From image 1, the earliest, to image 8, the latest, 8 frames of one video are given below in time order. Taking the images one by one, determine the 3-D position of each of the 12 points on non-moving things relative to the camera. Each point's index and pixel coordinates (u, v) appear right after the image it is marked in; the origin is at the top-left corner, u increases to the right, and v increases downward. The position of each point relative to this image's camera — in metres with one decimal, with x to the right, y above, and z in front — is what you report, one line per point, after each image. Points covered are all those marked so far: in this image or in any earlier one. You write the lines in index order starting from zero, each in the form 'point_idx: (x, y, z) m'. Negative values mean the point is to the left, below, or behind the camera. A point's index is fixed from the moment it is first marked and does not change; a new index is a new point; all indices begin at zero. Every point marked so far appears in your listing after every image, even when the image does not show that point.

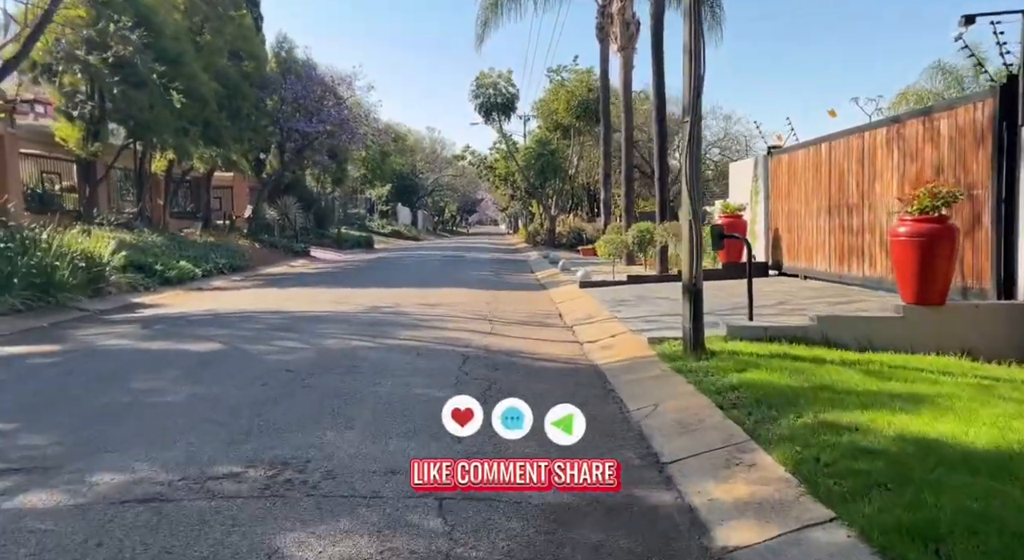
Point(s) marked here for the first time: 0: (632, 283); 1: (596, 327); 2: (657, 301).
0: (+2.4, -0.1, +18.3) m
1: (+1.2, -0.7, +12.6) m
2: (+2.3, -0.4, +14.8) m
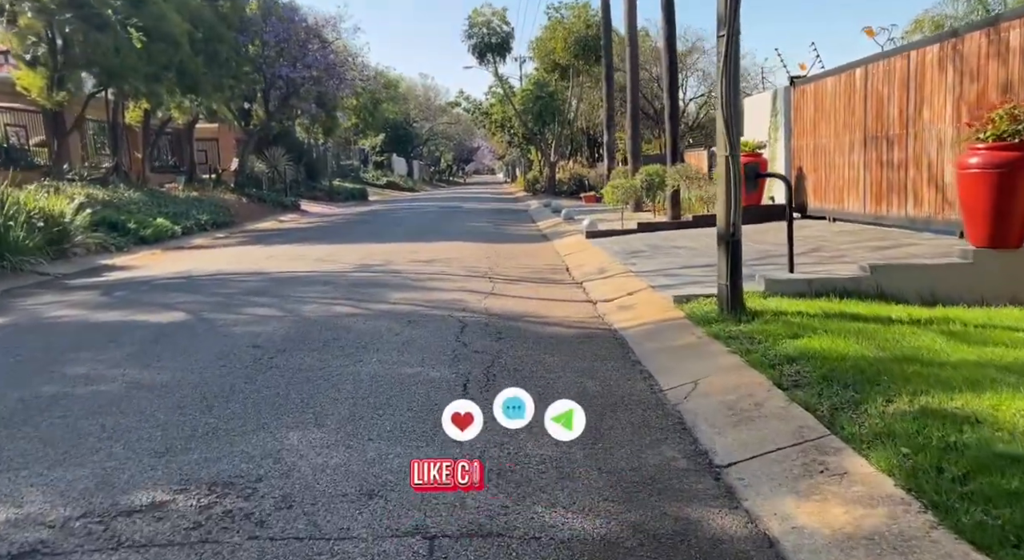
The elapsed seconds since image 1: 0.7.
0: (+2.4, +0.9, +16.9) m
1: (+1.2, 0.0, +11.2) m
2: (+2.3, +0.4, +13.4) m
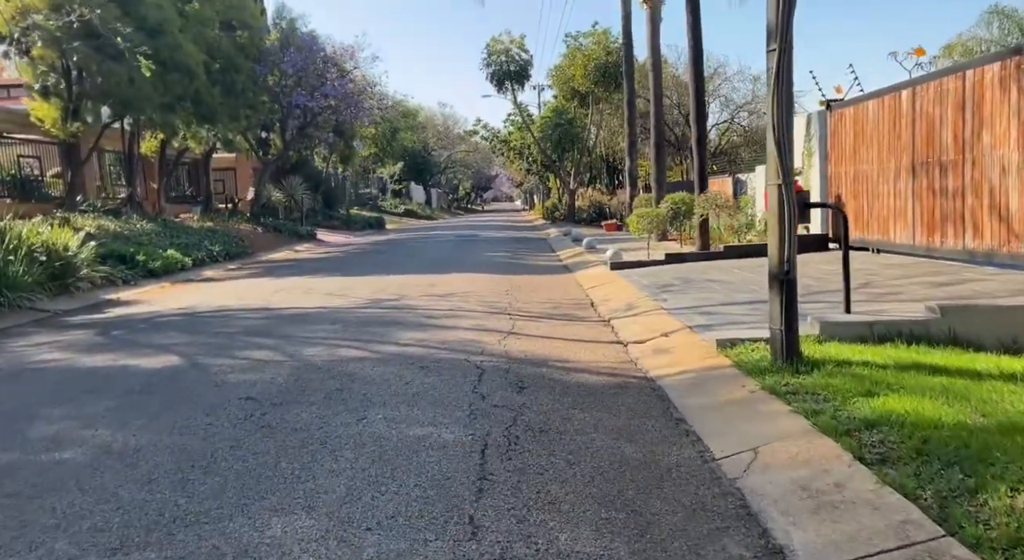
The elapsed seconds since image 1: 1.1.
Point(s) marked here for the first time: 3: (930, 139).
0: (+2.7, +0.3, +16.0) m
1: (+1.5, -0.5, +10.3) m
2: (+2.6, -0.1, +12.5) m
3: (+5.6, +1.9, +12.4) m
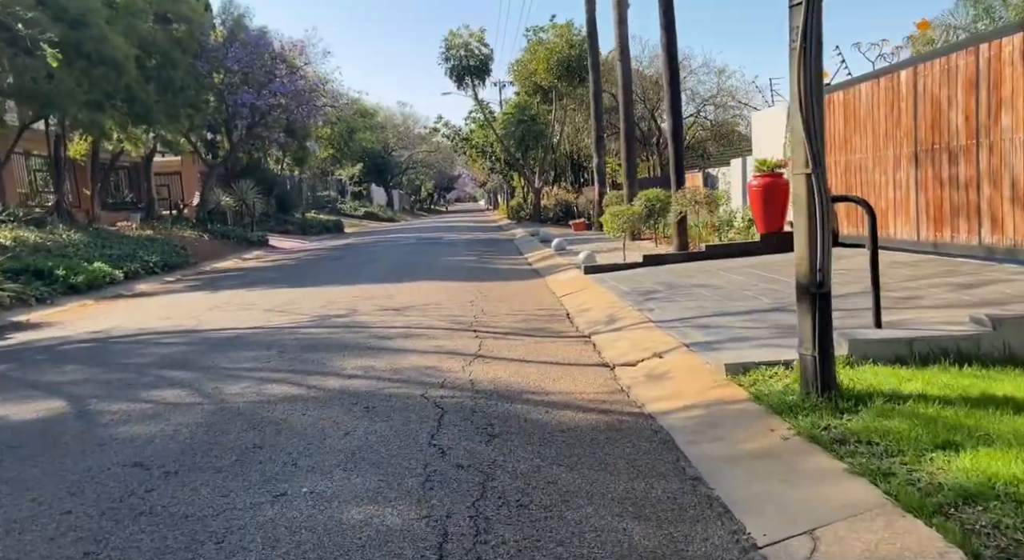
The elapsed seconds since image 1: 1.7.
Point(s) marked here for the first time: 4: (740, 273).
0: (+2.2, +0.2, +14.7) m
1: (+1.1, -0.6, +8.9) m
2: (+2.2, -0.2, +11.1) m
3: (+5.2, +1.9, +11.2) m
4: (+3.1, +0.1, +12.7) m
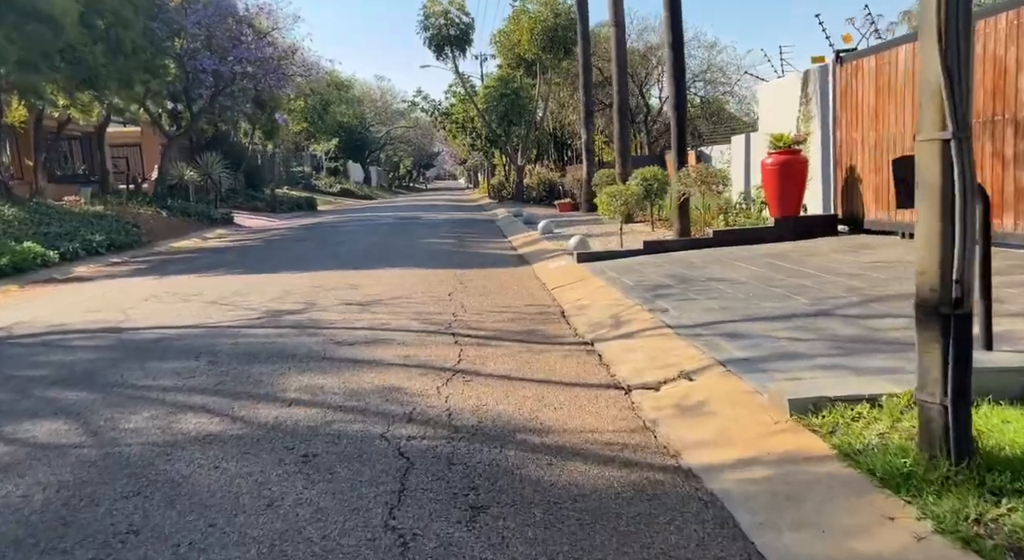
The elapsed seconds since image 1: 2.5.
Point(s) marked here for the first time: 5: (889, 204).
0: (+2.0, +0.3, +12.9) m
1: (+1.0, -0.5, +7.2) m
2: (+2.1, -0.1, +9.4) m
3: (+5.0, +1.9, +9.5) m
4: (+3.0, +0.2, +11.0) m
5: (+4.9, +1.0, +11.8) m
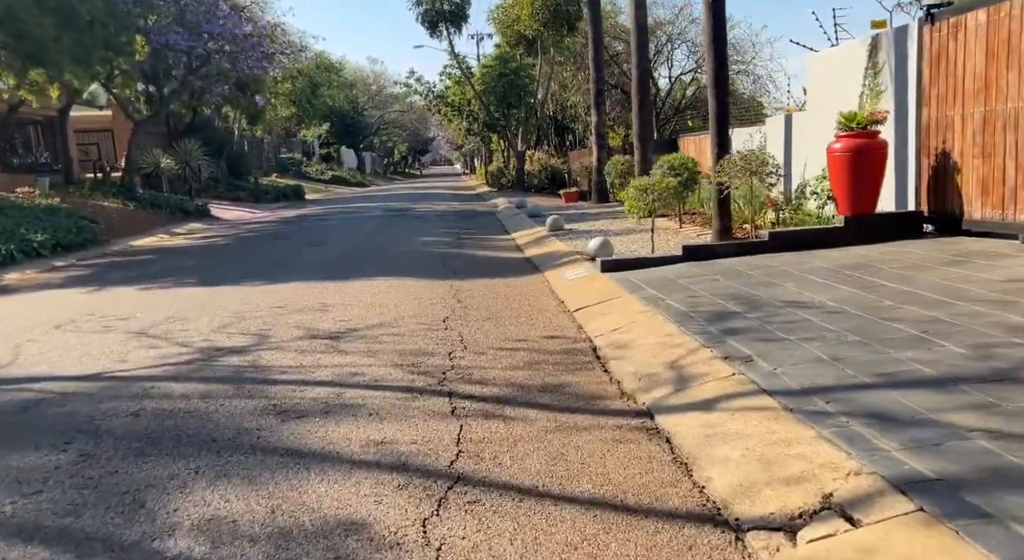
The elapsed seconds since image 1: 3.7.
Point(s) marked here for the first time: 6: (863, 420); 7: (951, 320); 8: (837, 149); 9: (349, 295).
0: (+2.1, +0.2, +10.4) m
1: (+1.2, -0.8, +4.7) m
2: (+2.2, -0.3, +6.9) m
3: (+5.1, +1.7, +7.0) m
4: (+3.1, 0.0, +8.5) m
5: (+5.0, +0.8, +9.3) m
6: (+1.8, -0.7, +4.6) m
7: (+3.0, -0.3, +6.3) m
8: (+3.8, +1.6, +10.9) m
9: (-1.9, -0.1, +10.8) m
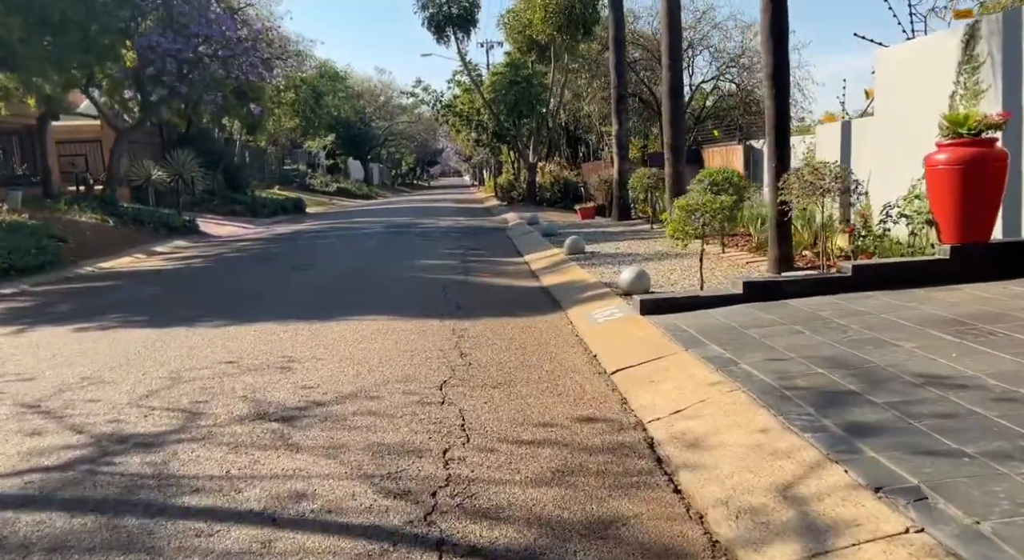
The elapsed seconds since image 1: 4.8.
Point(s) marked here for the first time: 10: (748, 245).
0: (+2.2, -0.2, +8.2) m
1: (+1.3, -1.1, +2.4) m
2: (+2.3, -0.7, +4.6) m
3: (+5.3, +1.4, +4.7) m
4: (+3.2, -0.4, +6.2) m
5: (+5.1, +0.4, +7.0) m
6: (+1.9, -1.0, +2.3) m
7: (+3.1, -0.6, +4.1) m
8: (+4.0, +1.1, +8.6) m
9: (-1.7, -0.6, +8.5) m
10: (+3.3, +0.5, +12.9) m
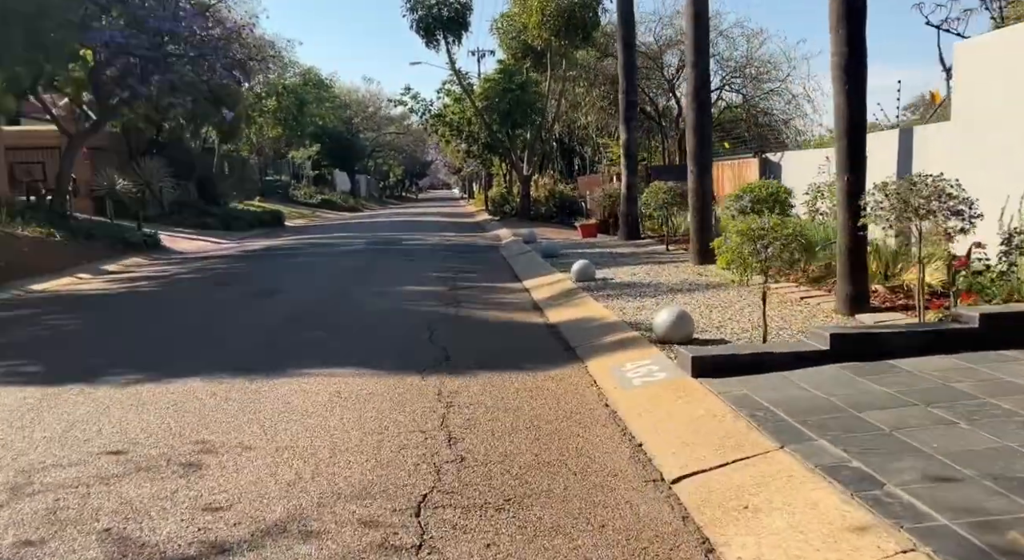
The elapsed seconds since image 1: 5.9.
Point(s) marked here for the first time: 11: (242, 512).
0: (+2.3, -0.6, +5.8) m
1: (+1.4, -1.4, 0.0) m
2: (+2.4, -1.0, +2.3) m
3: (+5.4, +1.0, +2.4) m
4: (+3.3, -0.7, +3.9) m
5: (+5.2, 0.0, +4.7) m
6: (+2.0, -1.3, -0.1) m
7: (+3.2, -1.0, +1.7) m
8: (+4.1, +0.7, +6.3) m
9: (-1.7, -0.9, +6.1) m
10: (+3.3, 0.0, +10.6) m
11: (-1.3, -1.1, +4.4) m
